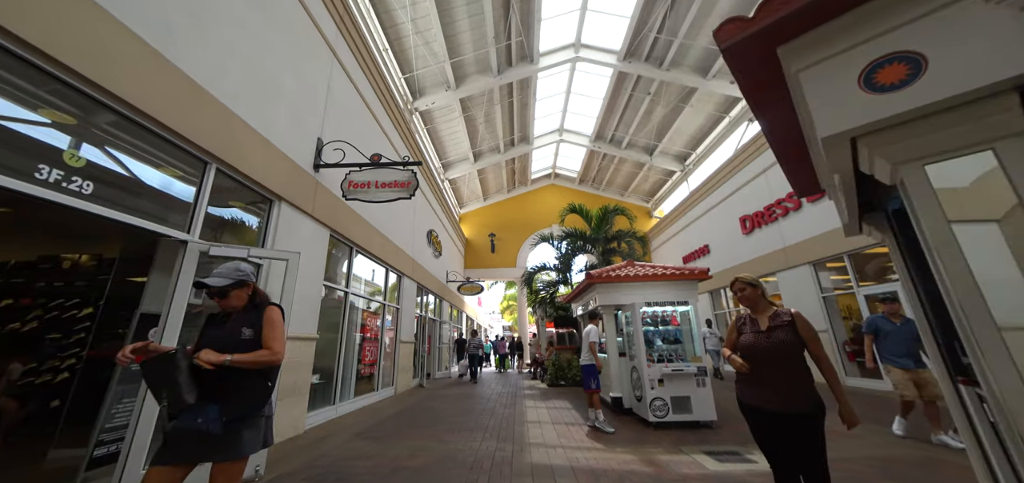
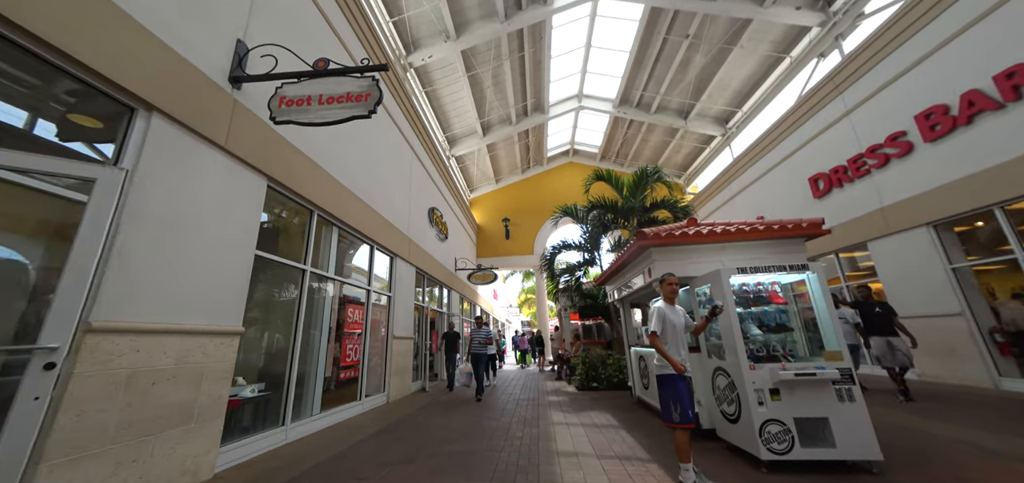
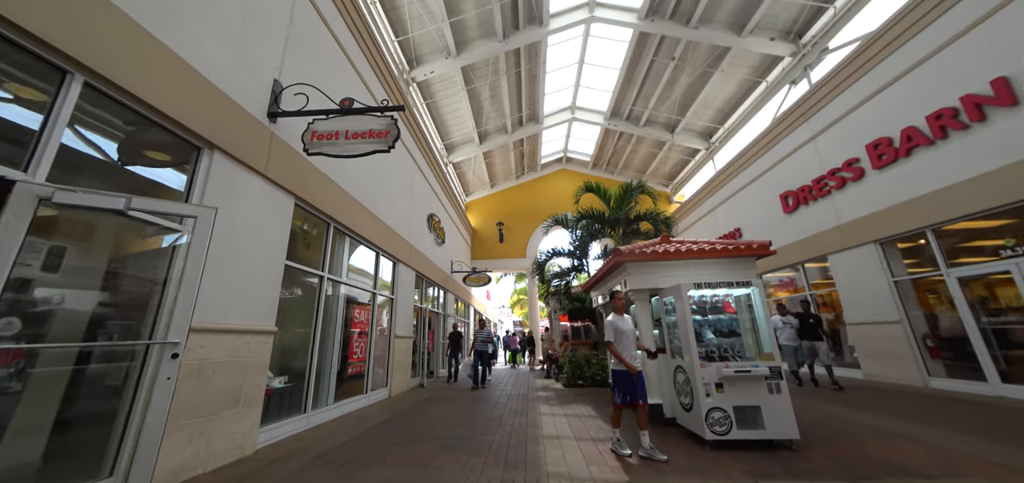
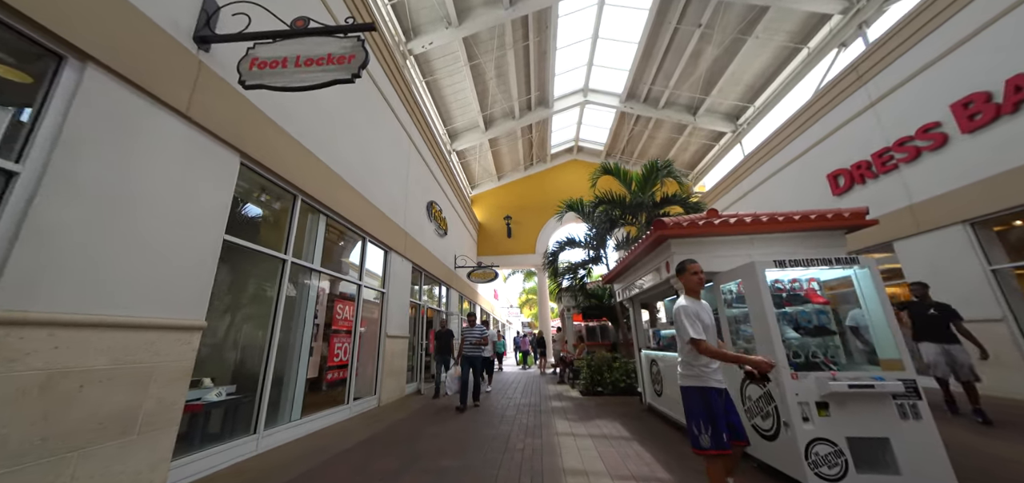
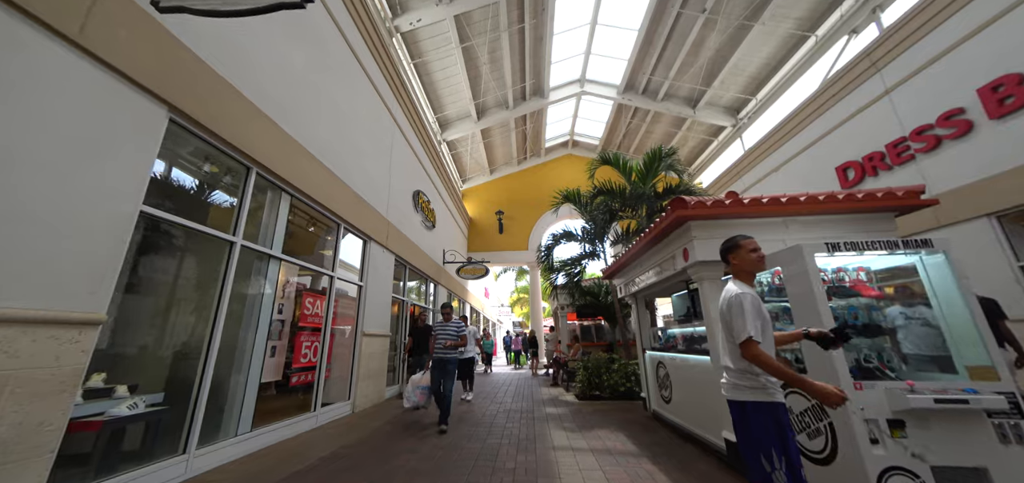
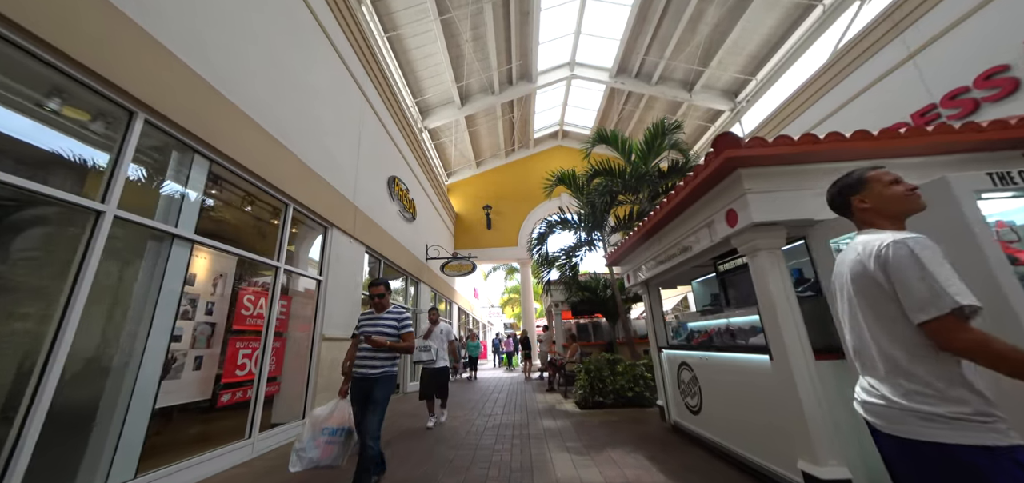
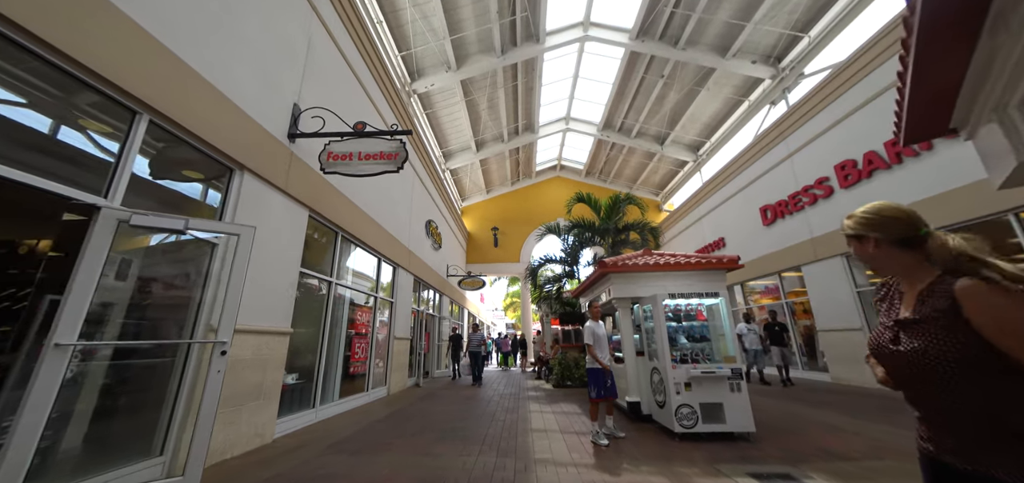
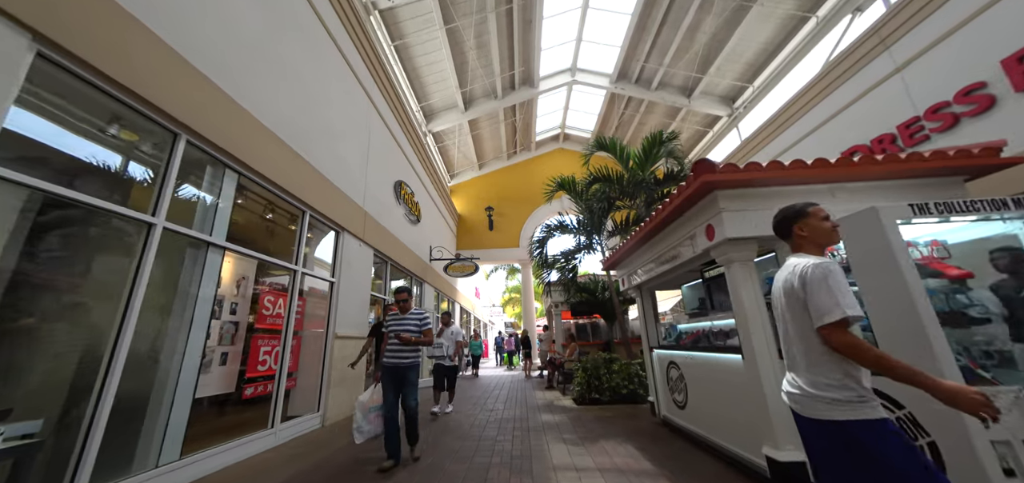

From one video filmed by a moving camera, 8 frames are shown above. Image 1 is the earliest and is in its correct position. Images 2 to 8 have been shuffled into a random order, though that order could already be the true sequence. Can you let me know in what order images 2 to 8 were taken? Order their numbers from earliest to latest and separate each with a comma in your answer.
7, 3, 2, 4, 5, 8, 6
